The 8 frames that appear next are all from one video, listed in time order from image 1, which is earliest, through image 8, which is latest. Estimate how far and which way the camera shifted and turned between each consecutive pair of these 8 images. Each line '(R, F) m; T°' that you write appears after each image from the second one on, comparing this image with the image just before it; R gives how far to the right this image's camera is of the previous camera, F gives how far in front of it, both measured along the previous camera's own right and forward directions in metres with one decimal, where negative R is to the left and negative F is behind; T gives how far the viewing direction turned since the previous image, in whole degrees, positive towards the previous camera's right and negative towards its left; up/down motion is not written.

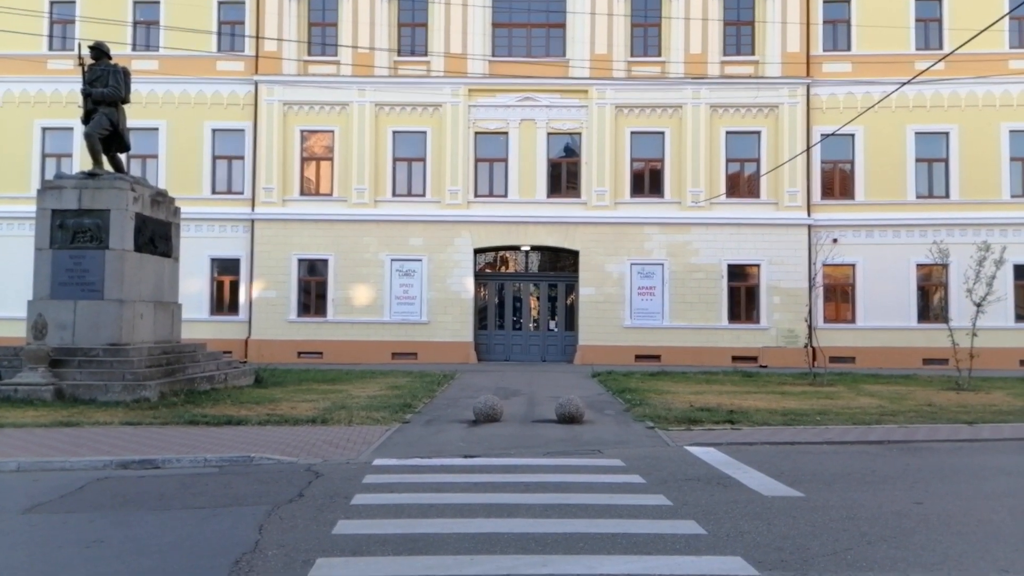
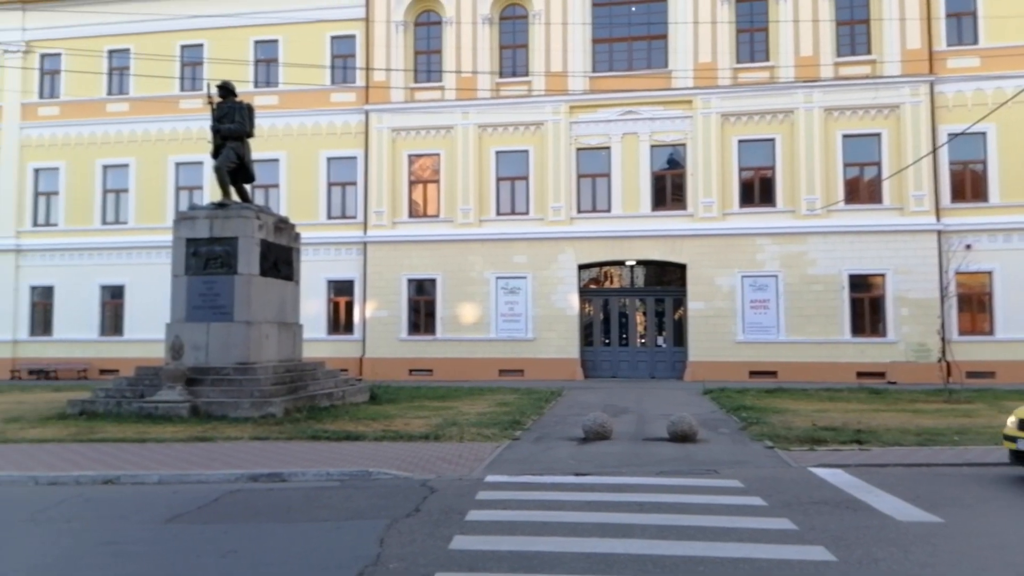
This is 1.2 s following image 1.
(-0.4, 0.0) m; -8°
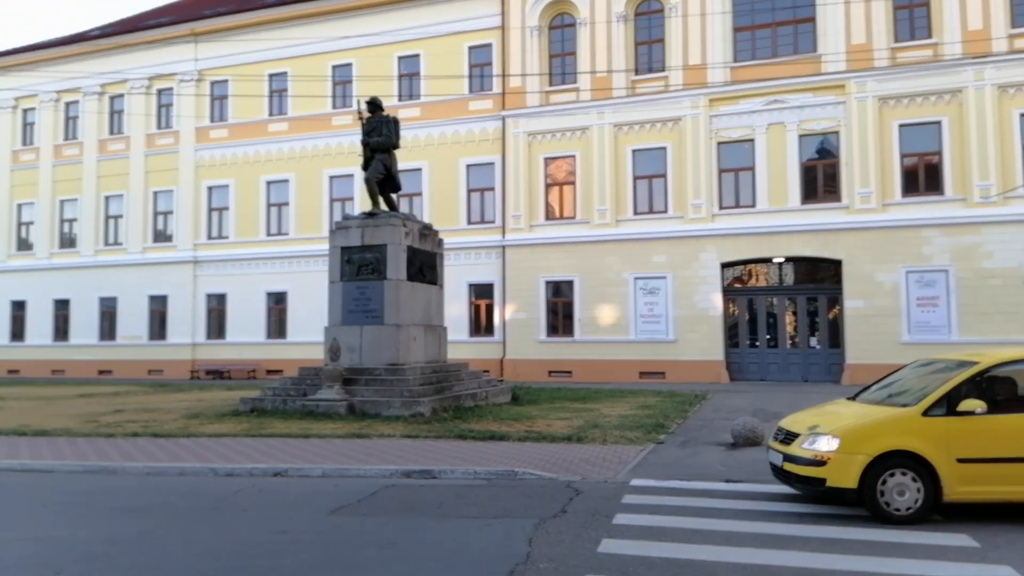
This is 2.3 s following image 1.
(-0.4, 0.0) m; -10°
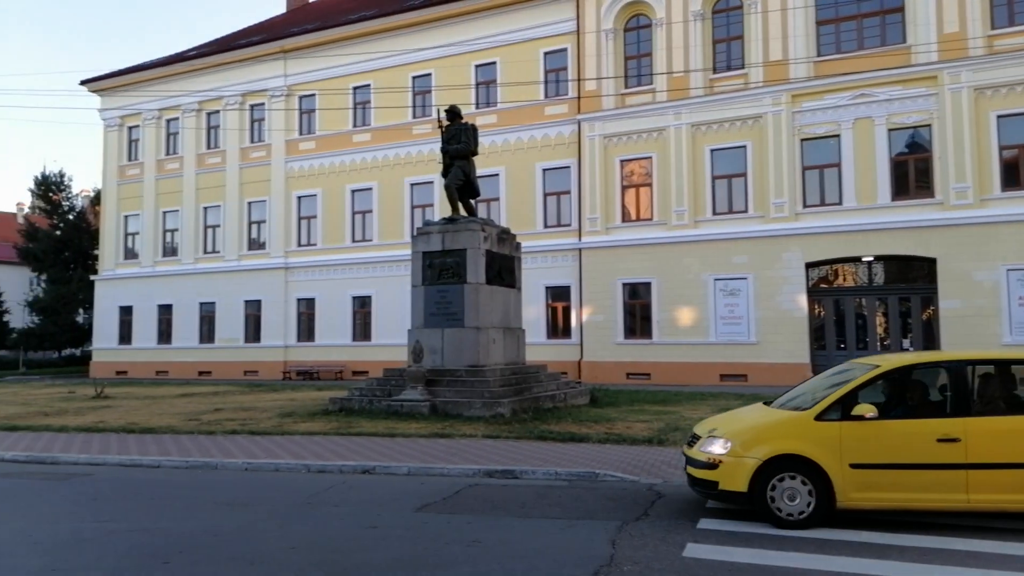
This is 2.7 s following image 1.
(-0.2, -0.2) m; -6°
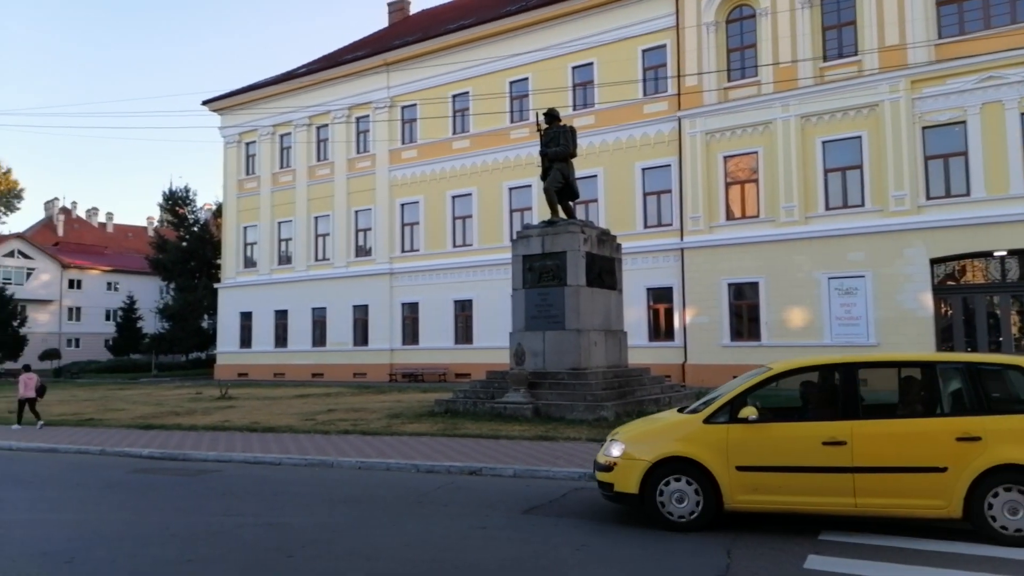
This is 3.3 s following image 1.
(-0.3, 0.0) m; -7°
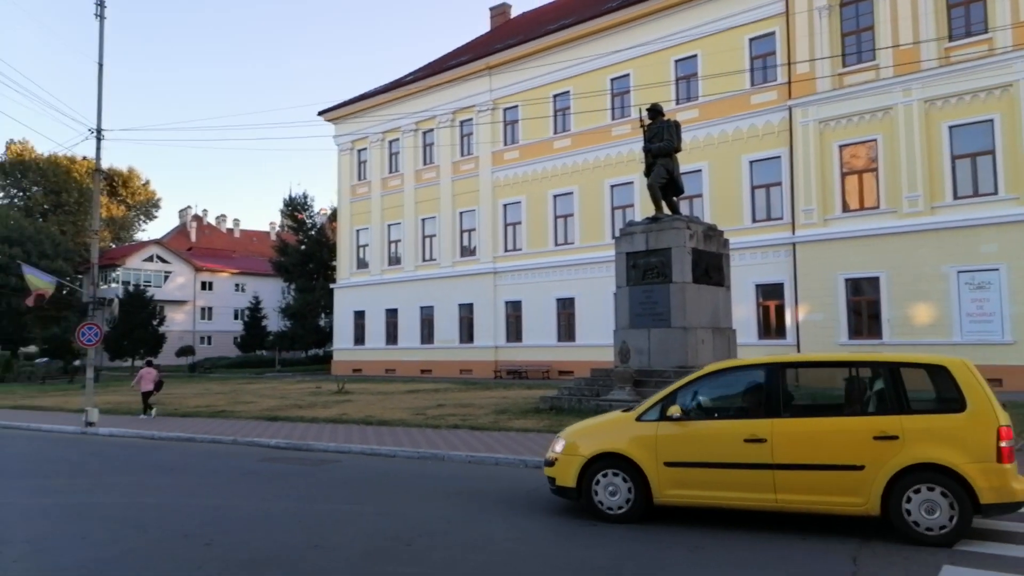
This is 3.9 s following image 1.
(-0.2, -0.1) m; -8°
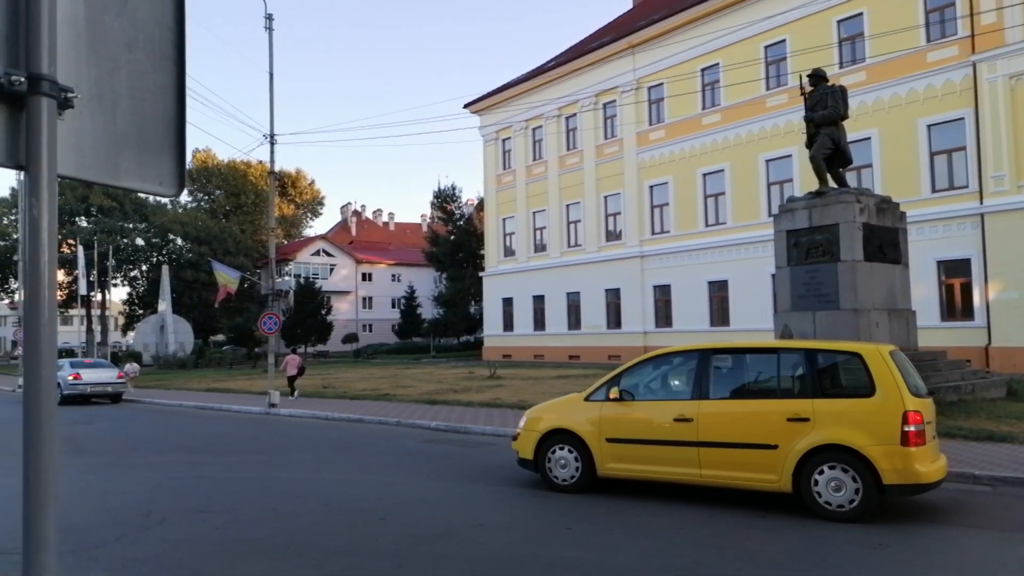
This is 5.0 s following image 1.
(-0.4, +0.1) m; -11°
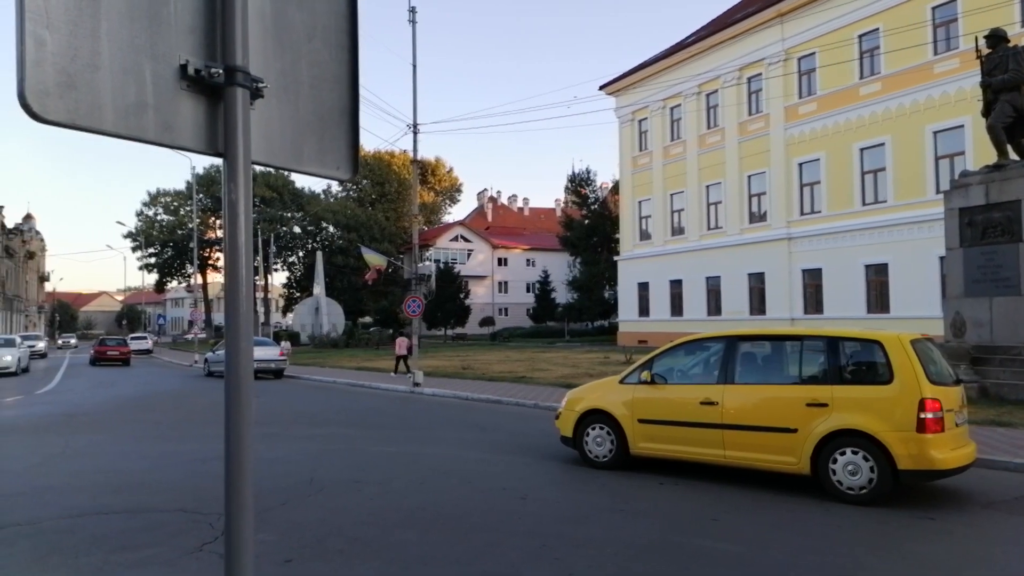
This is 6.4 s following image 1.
(-0.5, 0.0) m; -10°
